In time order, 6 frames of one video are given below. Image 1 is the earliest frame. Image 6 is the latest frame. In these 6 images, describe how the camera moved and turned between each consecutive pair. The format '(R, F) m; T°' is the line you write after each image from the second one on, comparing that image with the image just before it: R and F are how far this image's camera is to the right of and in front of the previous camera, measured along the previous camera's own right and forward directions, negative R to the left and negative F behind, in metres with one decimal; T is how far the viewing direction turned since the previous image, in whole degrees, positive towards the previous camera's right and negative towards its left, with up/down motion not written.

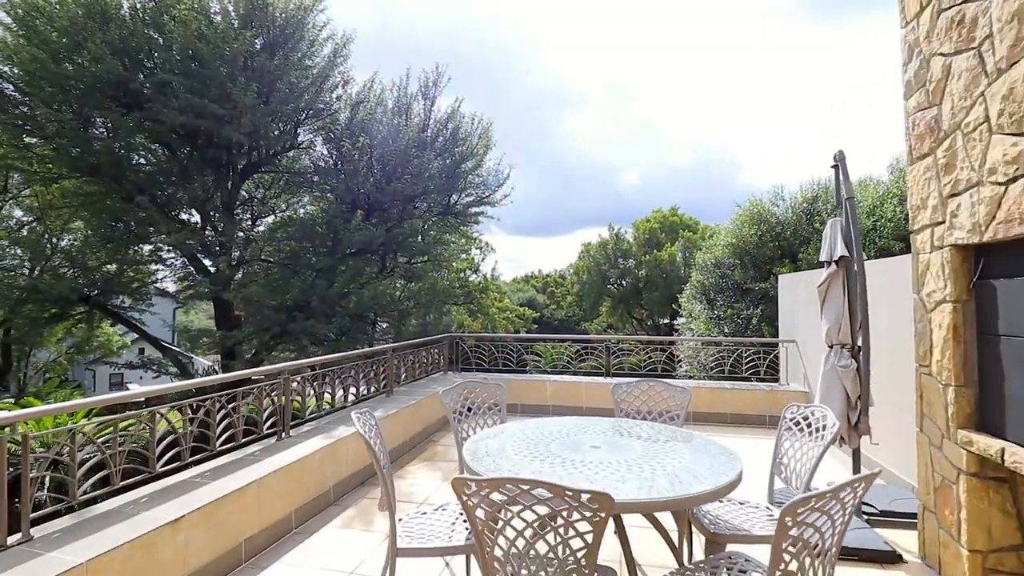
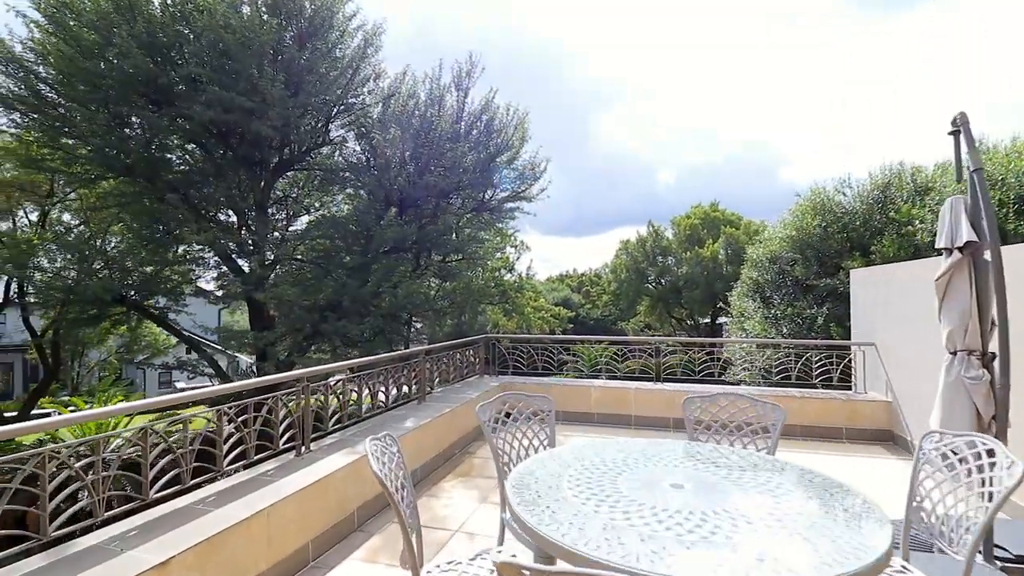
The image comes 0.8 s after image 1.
(-0.1, +0.4) m; -4°
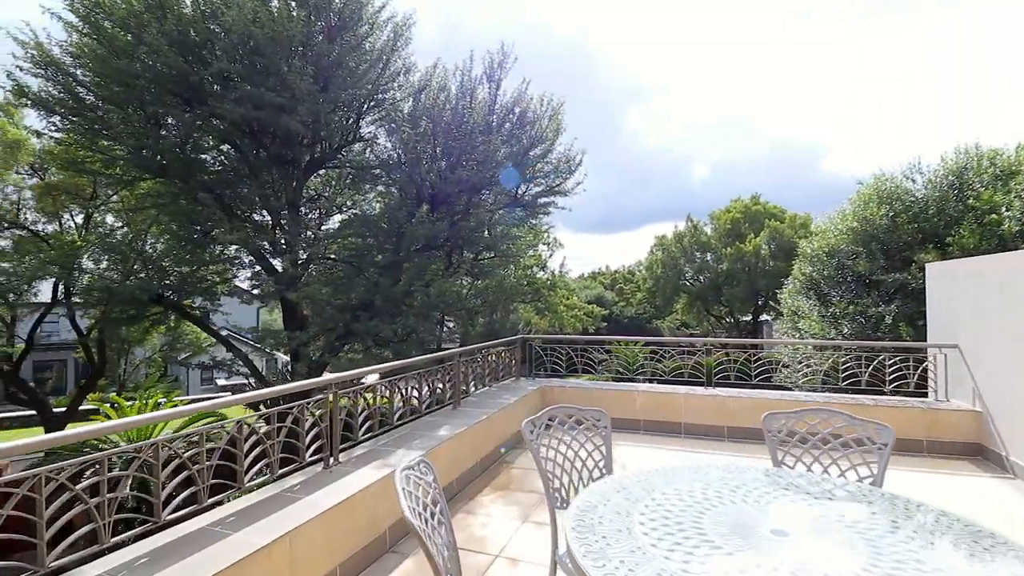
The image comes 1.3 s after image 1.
(-0.1, +0.3) m; -4°
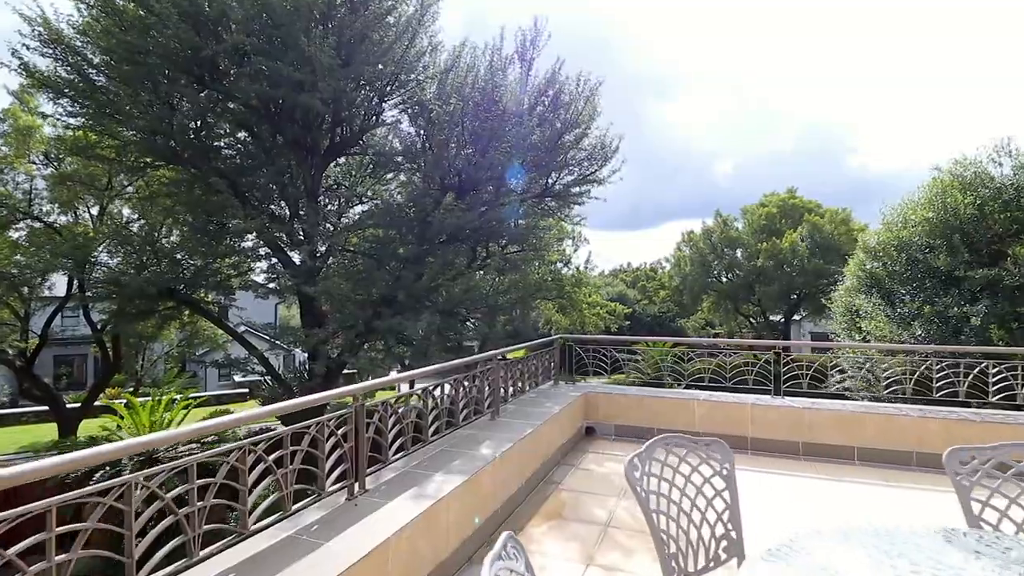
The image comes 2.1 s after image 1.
(-0.2, +0.5) m; -2°
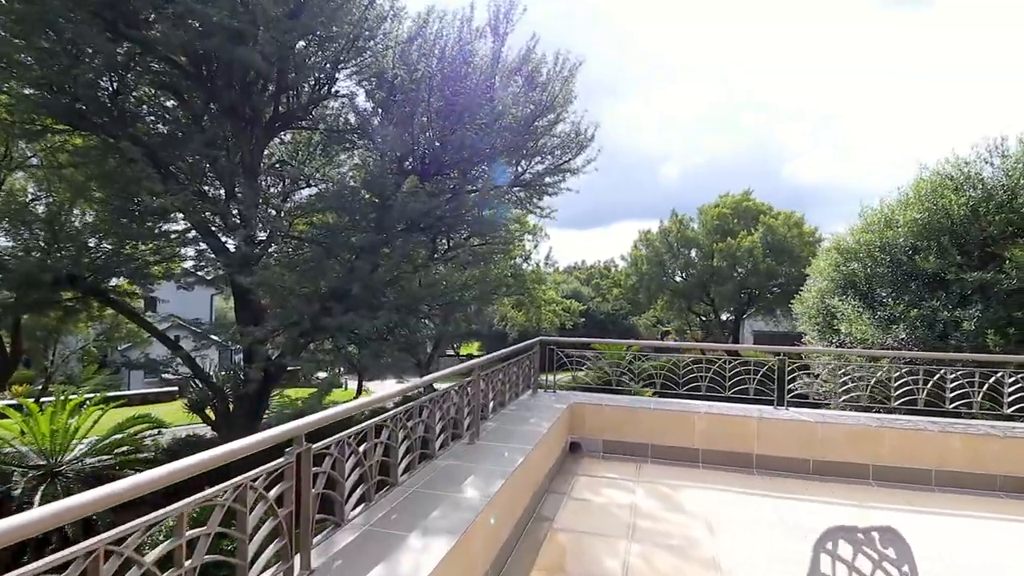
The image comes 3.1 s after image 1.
(-0.2, +0.7) m; +6°
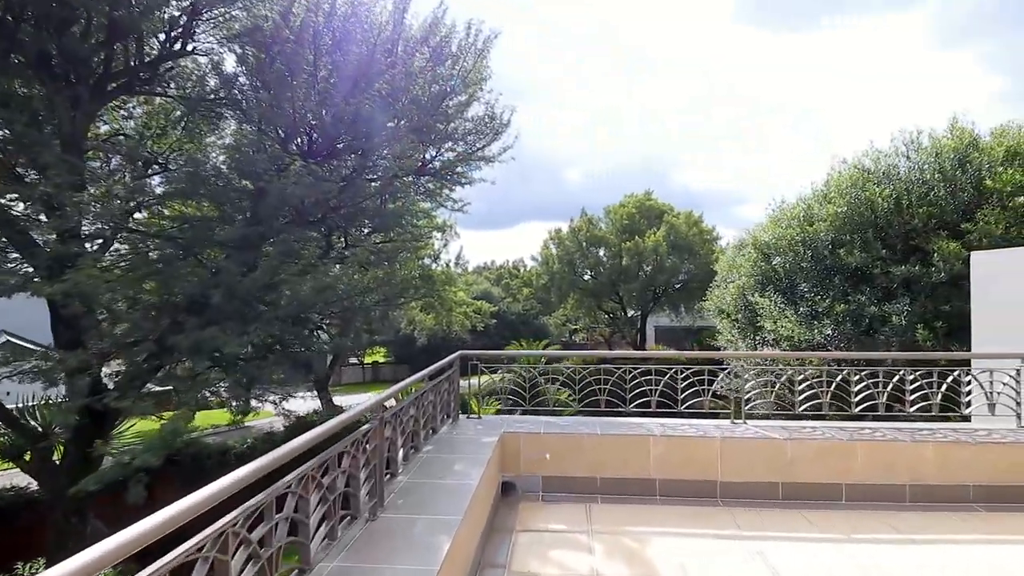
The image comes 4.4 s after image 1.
(0.0, +0.9) m; +10°
